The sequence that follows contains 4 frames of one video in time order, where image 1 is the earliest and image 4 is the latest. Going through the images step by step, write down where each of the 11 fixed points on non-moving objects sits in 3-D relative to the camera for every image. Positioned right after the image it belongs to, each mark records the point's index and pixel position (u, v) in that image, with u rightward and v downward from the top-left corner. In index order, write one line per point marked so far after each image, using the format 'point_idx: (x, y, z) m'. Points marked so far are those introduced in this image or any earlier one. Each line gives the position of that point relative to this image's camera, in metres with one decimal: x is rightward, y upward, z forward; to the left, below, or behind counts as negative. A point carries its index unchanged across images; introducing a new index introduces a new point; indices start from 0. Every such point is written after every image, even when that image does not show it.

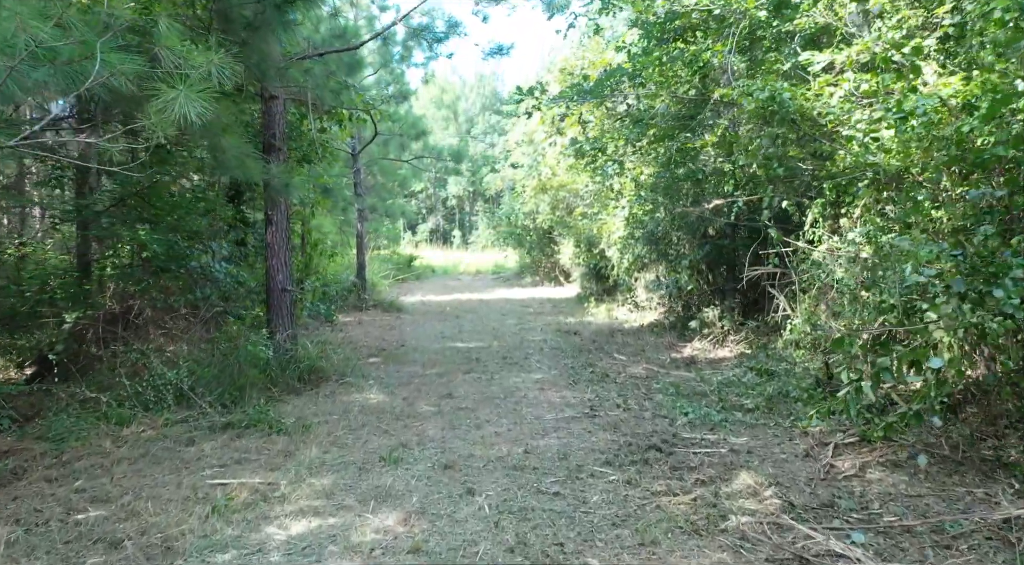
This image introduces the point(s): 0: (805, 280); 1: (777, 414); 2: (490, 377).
0: (+2.8, 0.0, +8.4) m
1: (+2.1, -1.0, +6.9) m
2: (-0.2, -1.0, +9.0) m
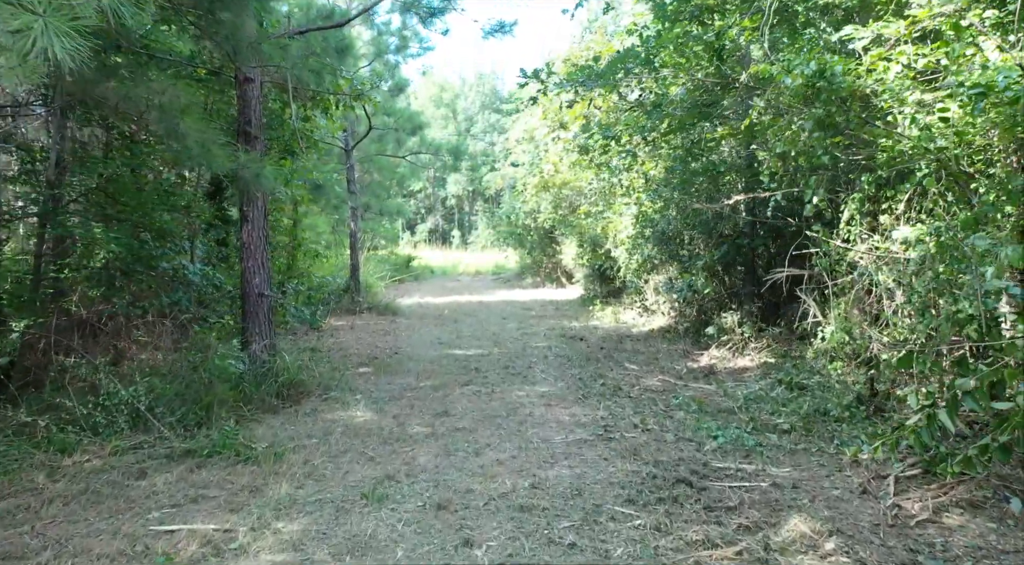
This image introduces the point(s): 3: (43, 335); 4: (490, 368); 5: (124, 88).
0: (+2.8, 0.0, +7.6) m
1: (+2.1, -1.1, +6.1) m
2: (-0.2, -1.0, +8.2) m
3: (-3.6, -0.4, +6.8) m
4: (-0.2, -0.9, +9.6) m
5: (-2.6, +1.3, +5.8) m
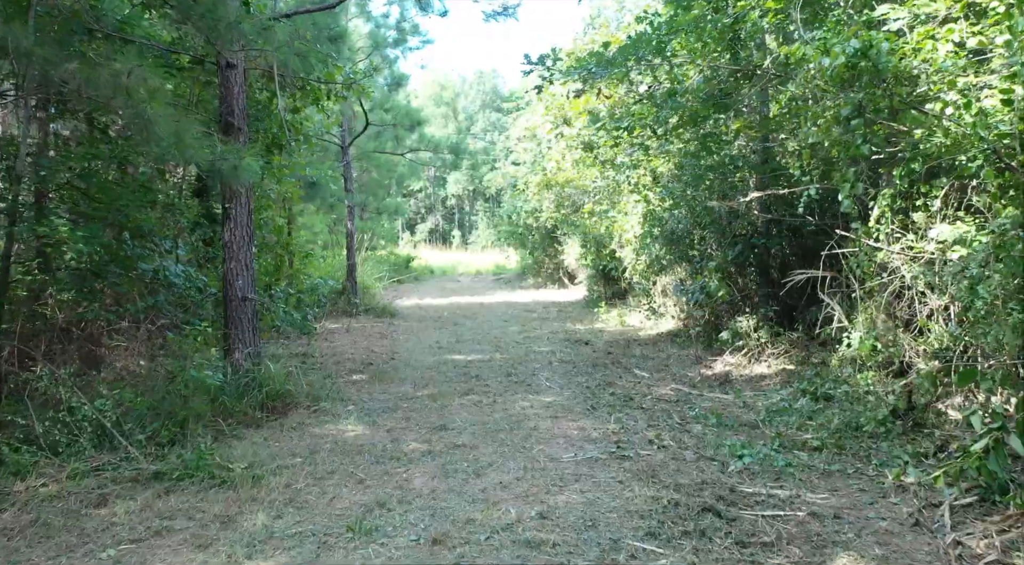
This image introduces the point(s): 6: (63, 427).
0: (+2.9, 0.0, +7.0) m
1: (+2.2, -1.1, +5.6) m
2: (-0.2, -1.0, +7.7) m
3: (-3.6, -0.4, +6.2) m
4: (-0.2, -1.0, +9.1) m
5: (-2.5, +1.3, +5.3) m
6: (-2.7, -0.9, +5.3) m
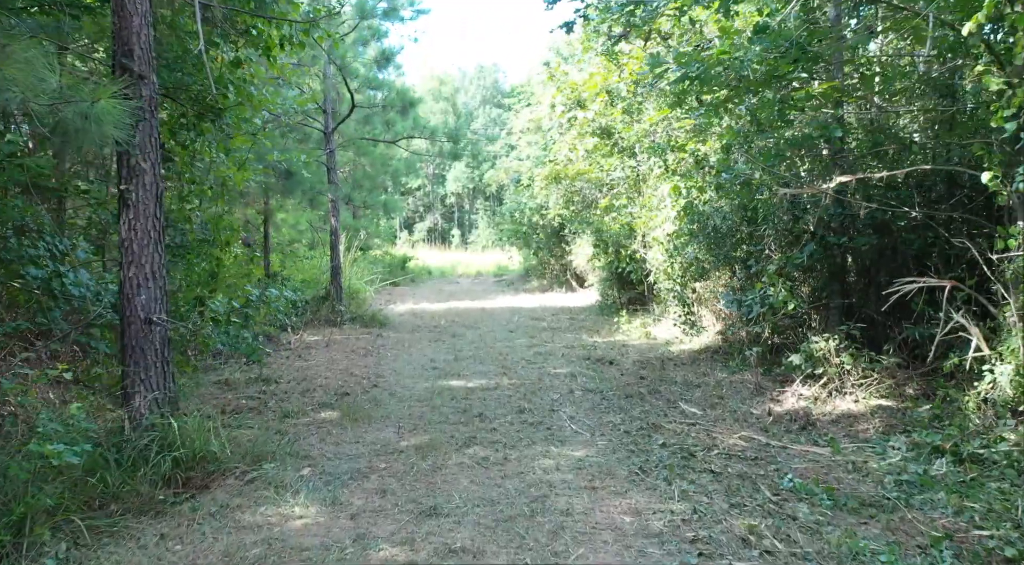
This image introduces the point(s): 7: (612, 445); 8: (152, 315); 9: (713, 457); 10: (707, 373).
0: (+3.0, -0.1, +4.9) m
1: (+2.3, -1.2, +3.5) m
2: (-0.1, -1.1, +5.6) m
3: (-3.5, -0.5, +4.2) m
4: (-0.1, -1.0, +7.0) m
5: (-2.4, +1.2, +3.2) m
6: (-2.6, -1.0, +3.3) m
7: (+0.7, -1.1, +5.9) m
8: (-2.0, -0.2, +4.8) m
9: (+1.3, -1.1, +5.6) m
10: (+2.0, -0.9, +8.9) m
